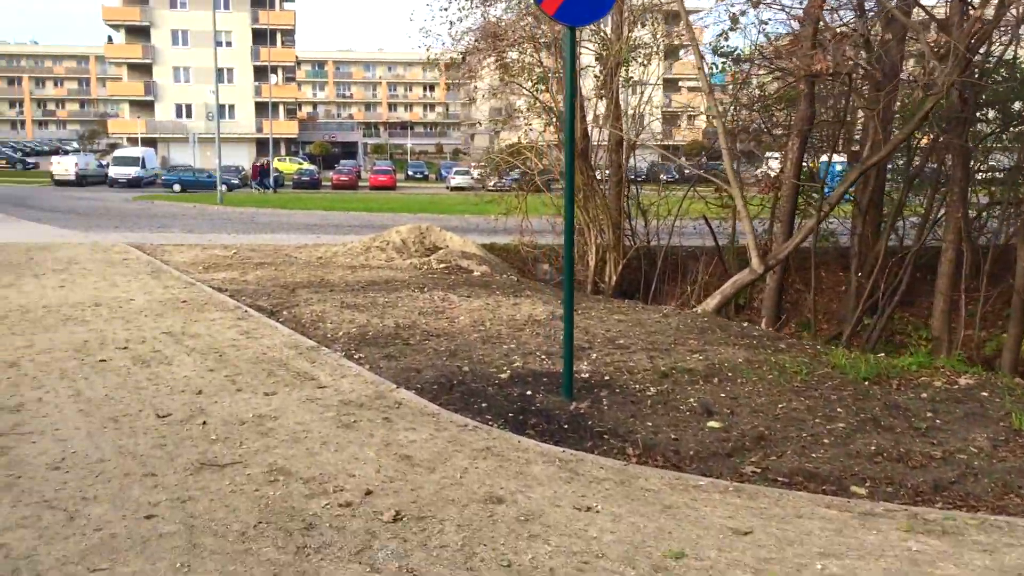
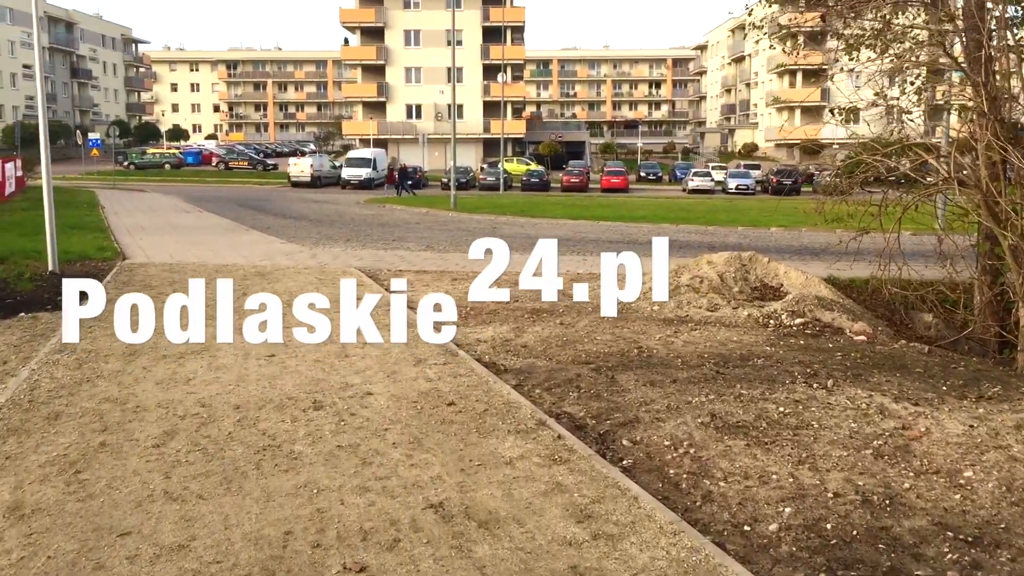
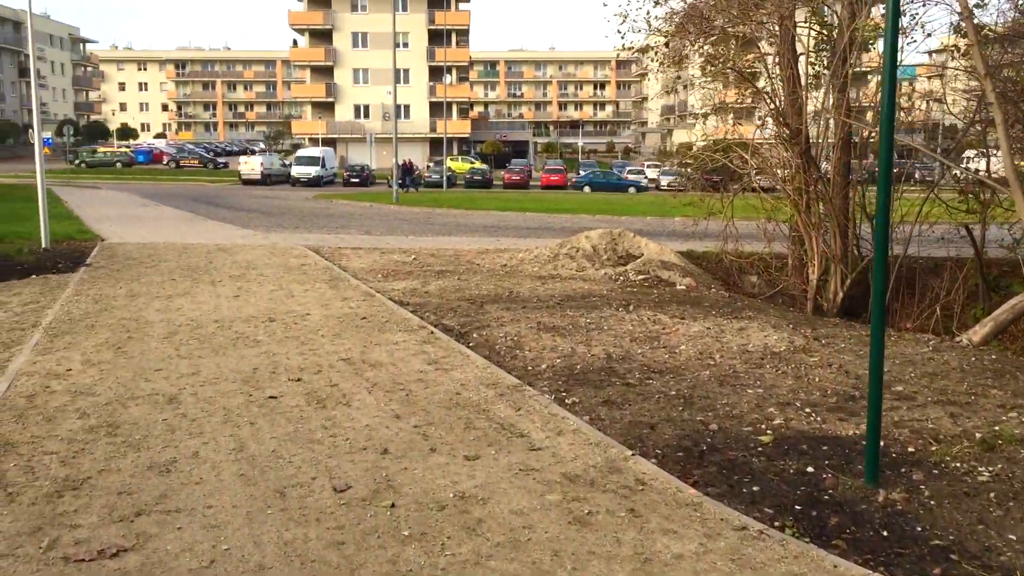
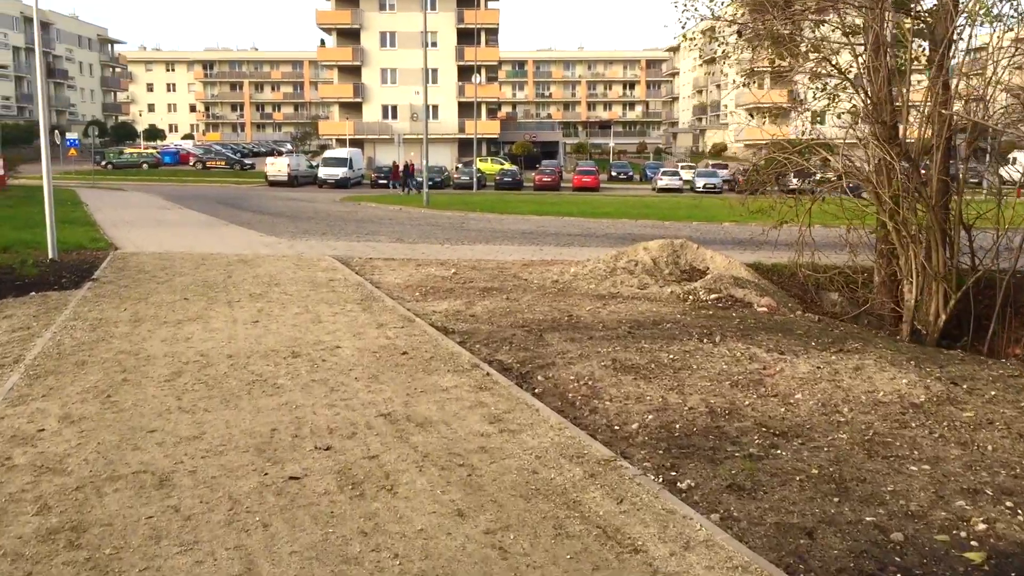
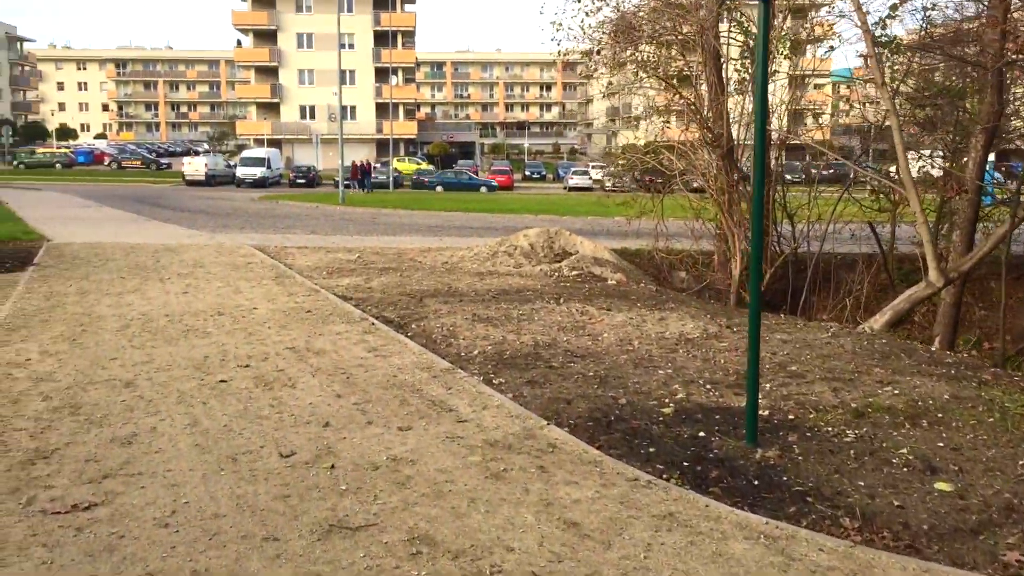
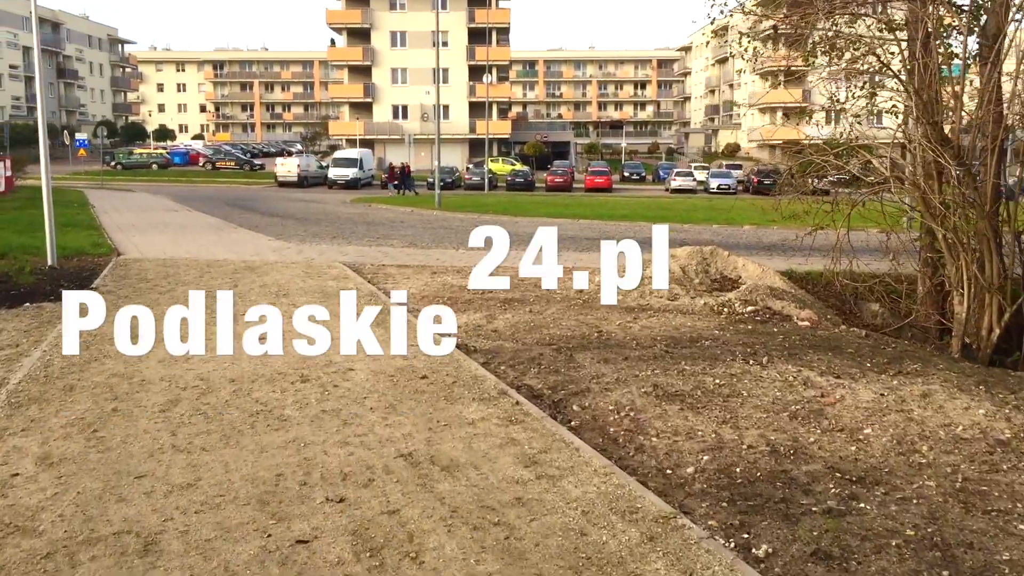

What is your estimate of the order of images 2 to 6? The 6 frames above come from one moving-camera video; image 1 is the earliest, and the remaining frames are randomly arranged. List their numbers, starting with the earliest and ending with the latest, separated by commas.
5, 3, 4, 6, 2
